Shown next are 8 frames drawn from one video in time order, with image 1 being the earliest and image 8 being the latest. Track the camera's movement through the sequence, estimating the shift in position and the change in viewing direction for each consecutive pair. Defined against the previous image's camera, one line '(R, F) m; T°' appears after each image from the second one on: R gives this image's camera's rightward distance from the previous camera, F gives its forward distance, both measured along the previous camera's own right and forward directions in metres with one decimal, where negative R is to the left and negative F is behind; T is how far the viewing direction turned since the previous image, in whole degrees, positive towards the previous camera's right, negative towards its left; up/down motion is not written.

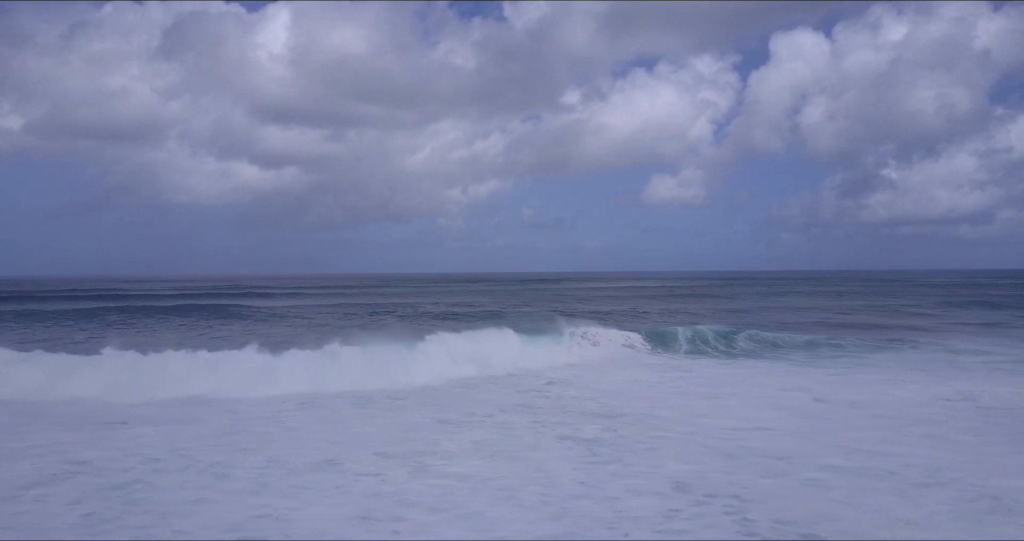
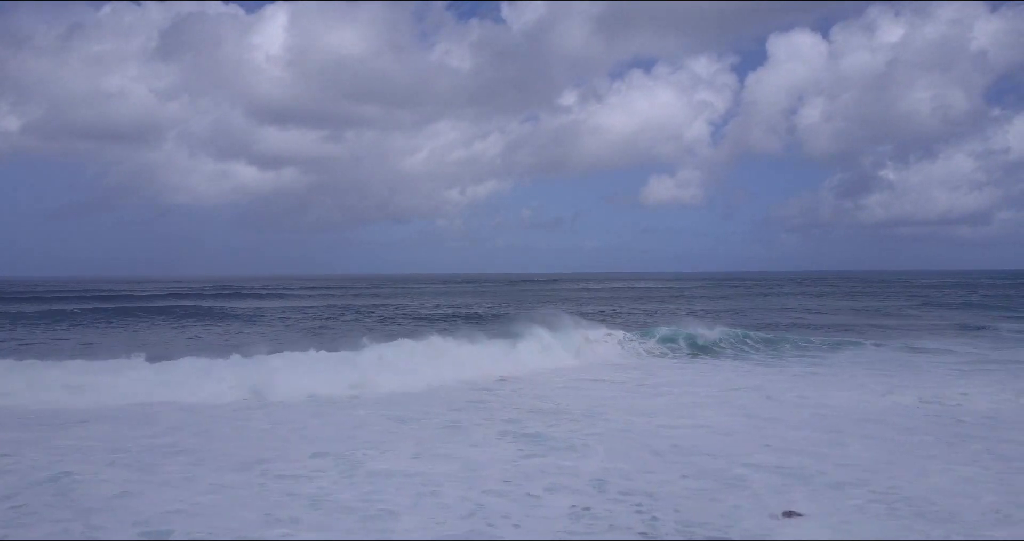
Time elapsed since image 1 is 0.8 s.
(+0.7, -0.1) m; 0°
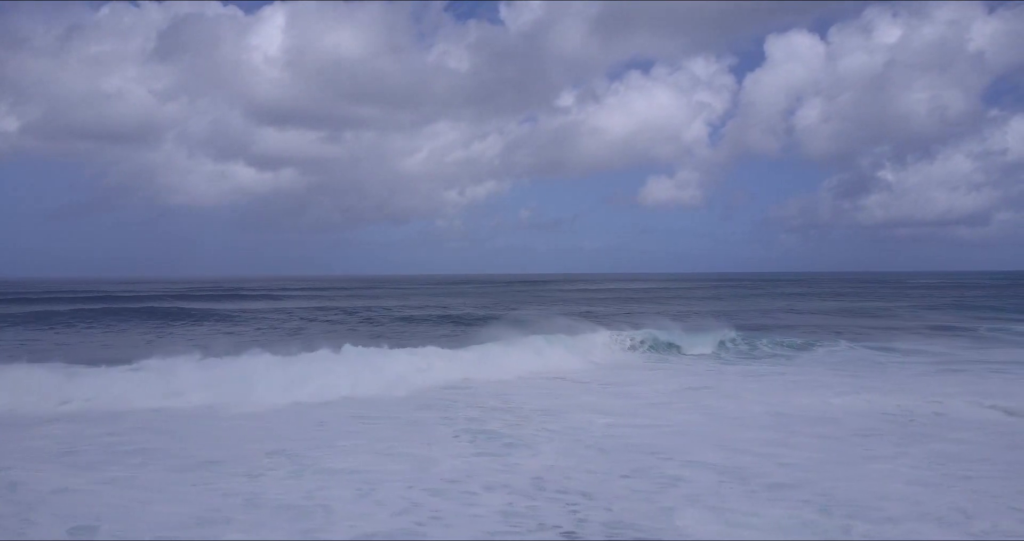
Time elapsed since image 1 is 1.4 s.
(+0.6, -0.1) m; 0°
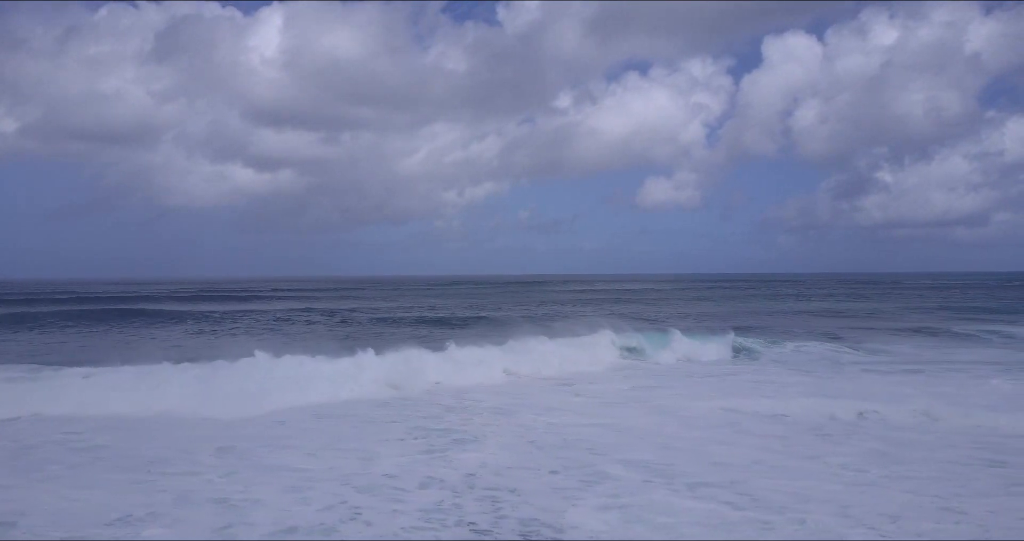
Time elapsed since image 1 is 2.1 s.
(+0.7, -0.2) m; 0°
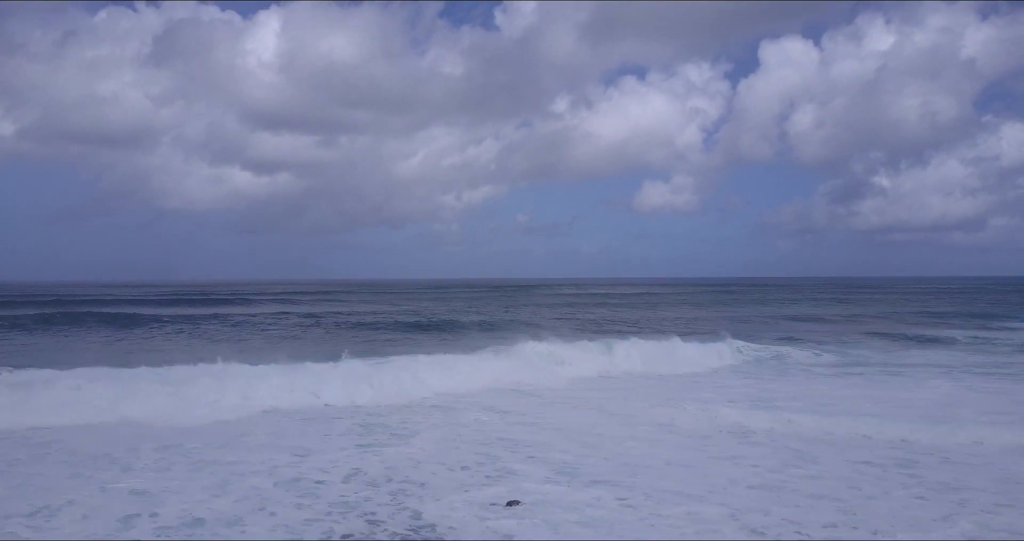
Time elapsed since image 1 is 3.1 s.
(+0.9, -0.3) m; 0°
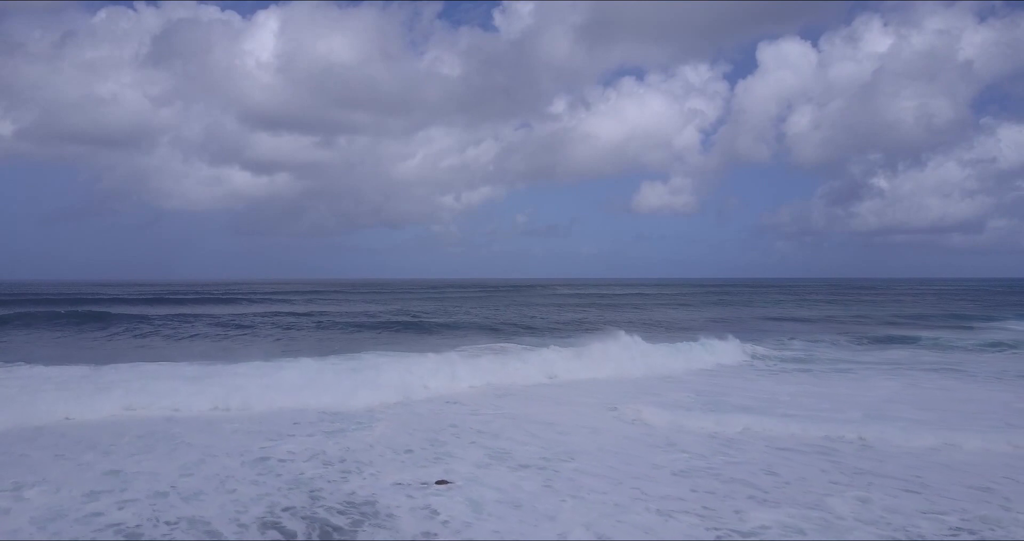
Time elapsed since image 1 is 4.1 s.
(+0.7, -0.5) m; 0°
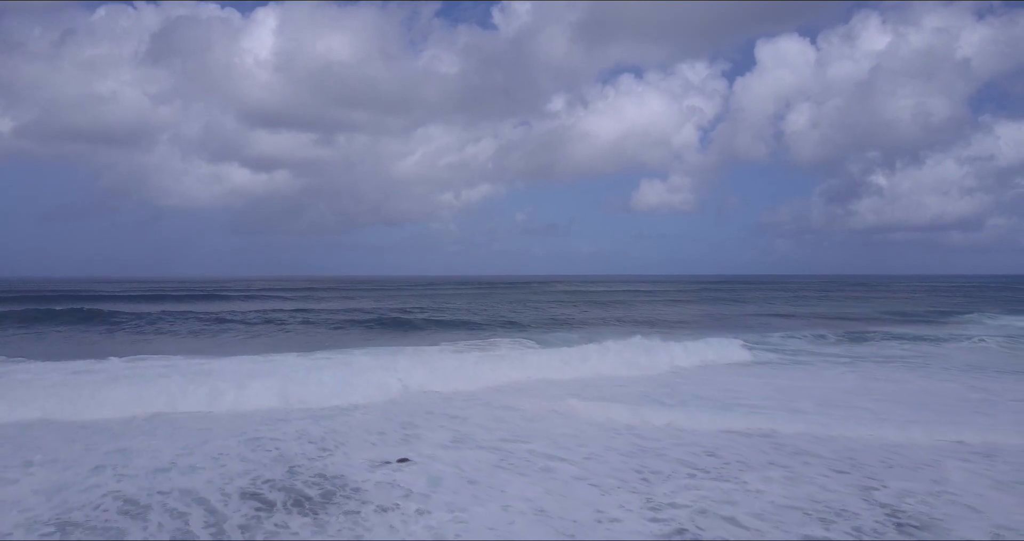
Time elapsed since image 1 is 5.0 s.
(+0.5, -0.6) m; 0°
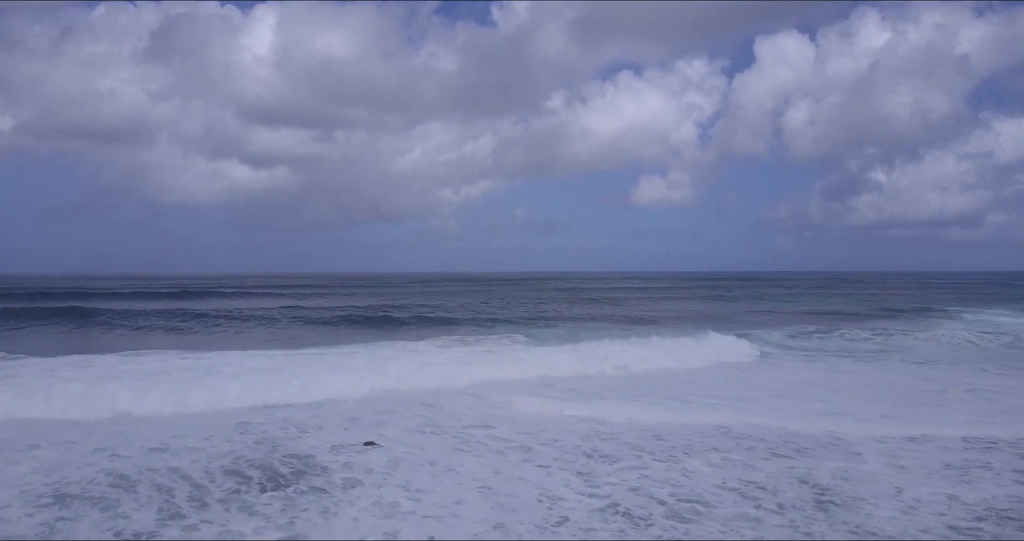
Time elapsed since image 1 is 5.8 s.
(+0.5, -0.6) m; 0°
